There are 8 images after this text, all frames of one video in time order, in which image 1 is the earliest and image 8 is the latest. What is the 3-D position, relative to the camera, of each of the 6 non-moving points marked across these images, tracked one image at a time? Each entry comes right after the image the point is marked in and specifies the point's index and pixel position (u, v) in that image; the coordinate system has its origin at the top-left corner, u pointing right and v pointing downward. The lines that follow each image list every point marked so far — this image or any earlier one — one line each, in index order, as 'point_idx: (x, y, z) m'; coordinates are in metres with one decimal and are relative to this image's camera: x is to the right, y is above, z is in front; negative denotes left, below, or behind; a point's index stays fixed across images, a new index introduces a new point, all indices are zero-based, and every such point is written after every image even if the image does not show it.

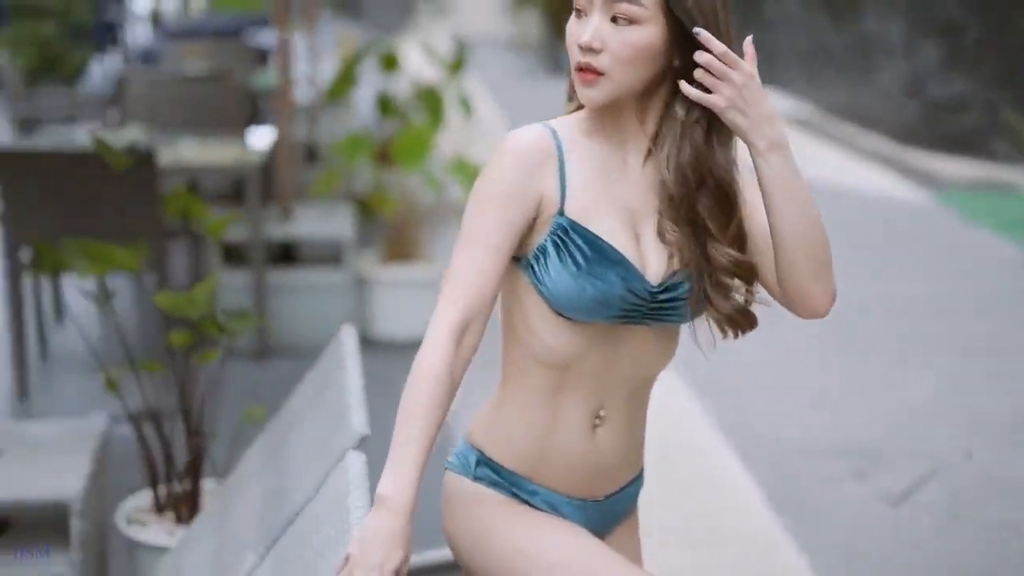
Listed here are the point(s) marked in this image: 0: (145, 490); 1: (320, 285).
0: (-0.7, -0.4, +3.2) m
1: (-0.6, 0.0, +4.9) m
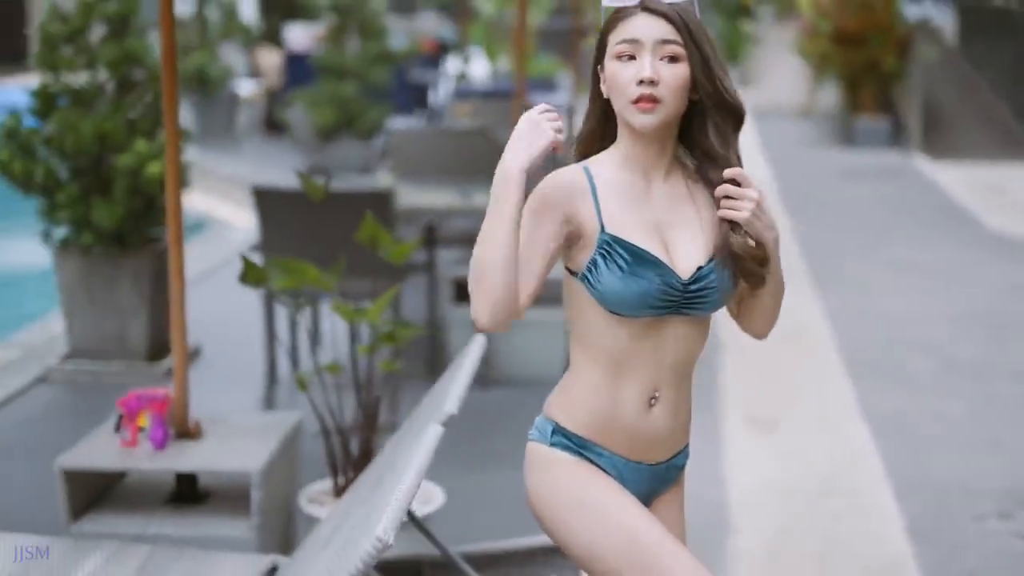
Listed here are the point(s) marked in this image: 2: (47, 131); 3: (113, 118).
0: (-0.4, -0.4, +3.6) m
1: (+0.1, -0.1, +5.3) m
2: (-1.4, +0.5, +5.3) m
3: (-1.2, +0.5, +5.3) m
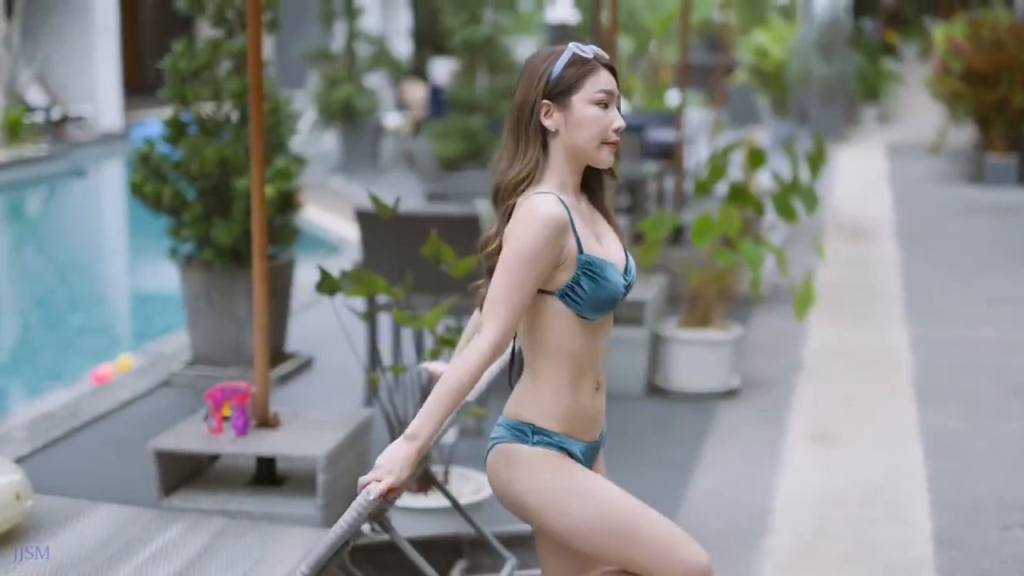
0: (-0.3, -0.4, +4.1) m
1: (+0.4, -0.2, +5.7) m
2: (-1.1, +0.4, +5.8) m
3: (-0.9, +0.5, +5.8) m
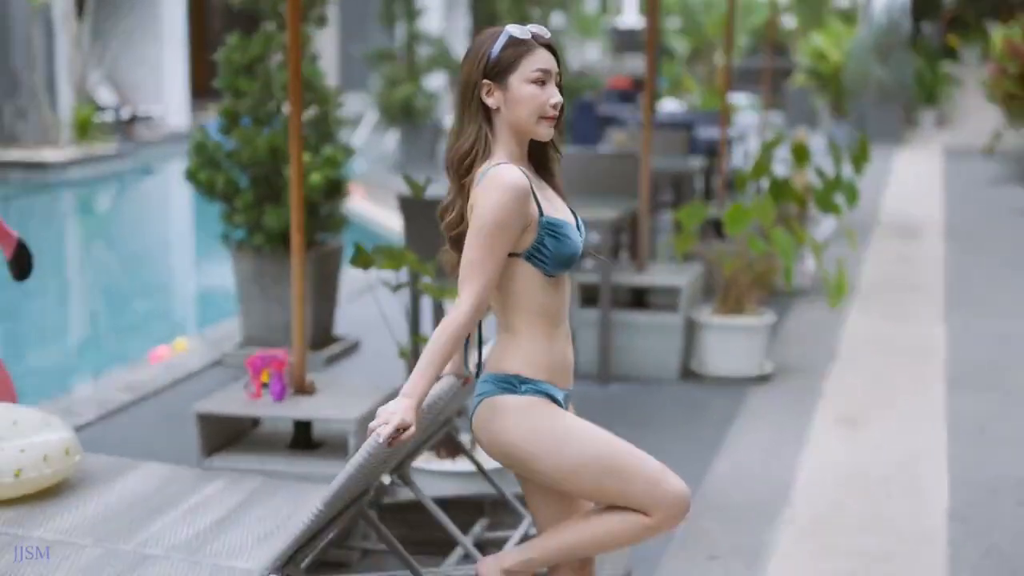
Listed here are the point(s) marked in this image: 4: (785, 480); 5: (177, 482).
0: (-0.2, -0.4, +4.3) m
1: (+0.5, -0.1, +5.9) m
2: (-1.0, +0.5, +6.0) m
3: (-0.8, +0.5, +6.0) m
4: (+0.8, -0.5, +4.8) m
5: (-0.7, -0.4, +3.8) m
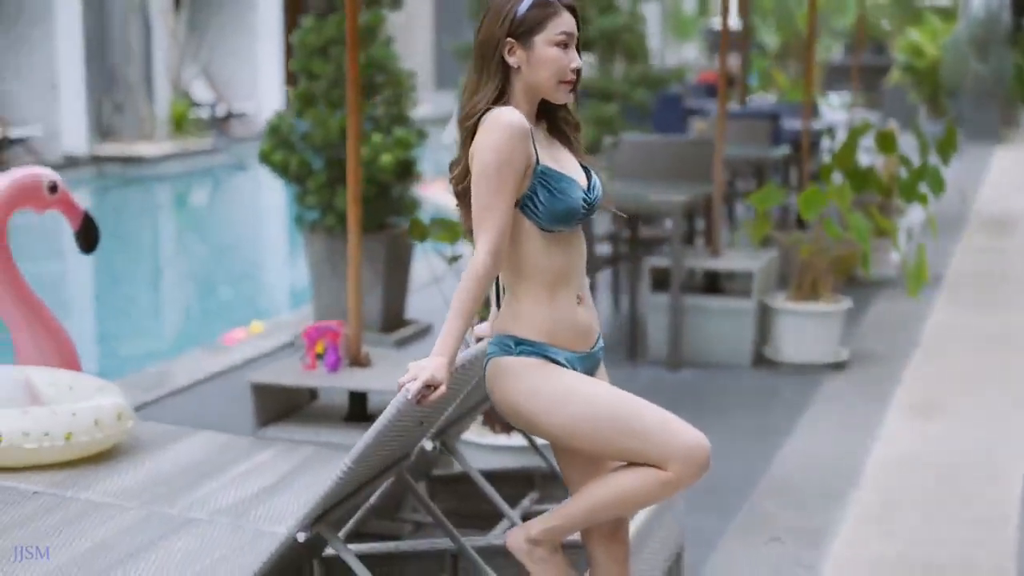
0: (-0.1, -0.3, +4.2) m
1: (+0.7, -0.1, +5.8) m
2: (-0.7, +0.6, +6.0) m
3: (-0.5, +0.6, +6.0) m
4: (+0.9, -0.5, +4.7) m
5: (-0.6, -0.4, +3.8) m
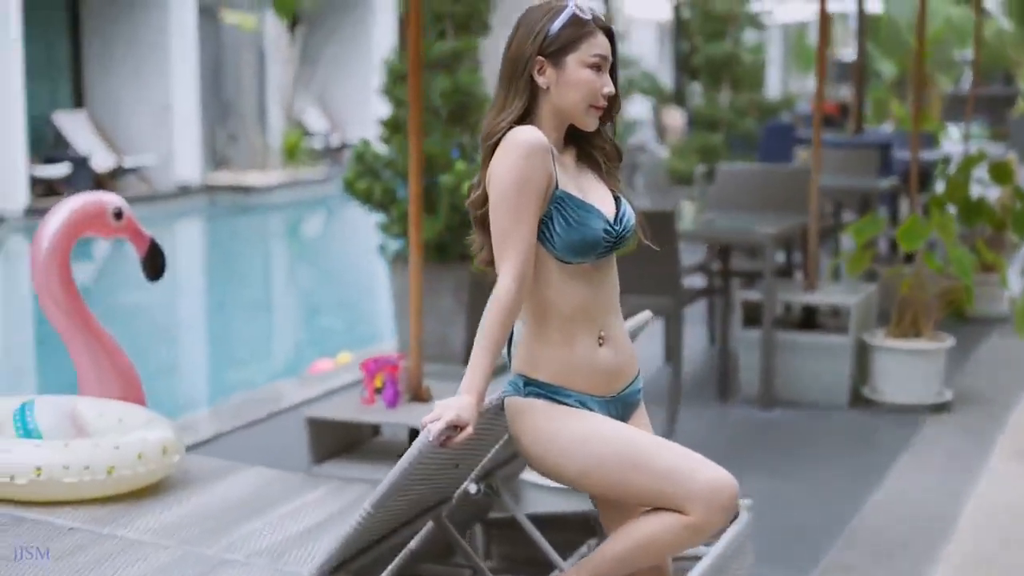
0: (+0.1, -0.4, +4.0) m
1: (+1.0, -0.2, +5.6) m
2: (-0.4, +0.5, +5.9) m
3: (-0.2, +0.5, +5.8) m
4: (+1.1, -0.6, +4.5) m
5: (-0.5, -0.4, +3.6) m
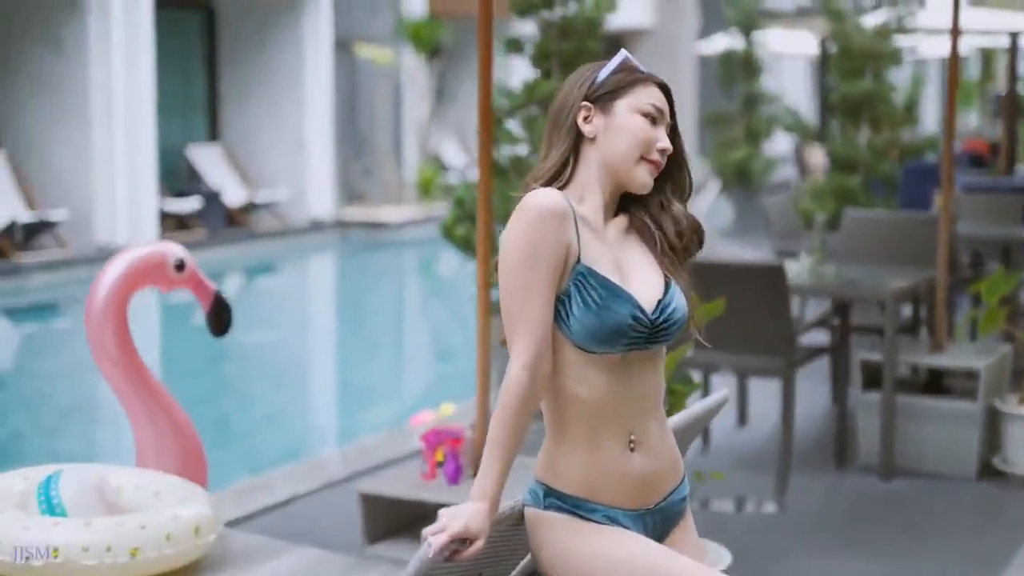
0: (+0.3, -0.5, +3.7) m
1: (+1.3, -0.4, +5.1) m
2: (-0.1, +0.3, +5.6) m
3: (+0.1, +0.3, +5.5) m
4: (+1.3, -0.8, +4.0) m
5: (-0.4, -0.5, +3.3) m
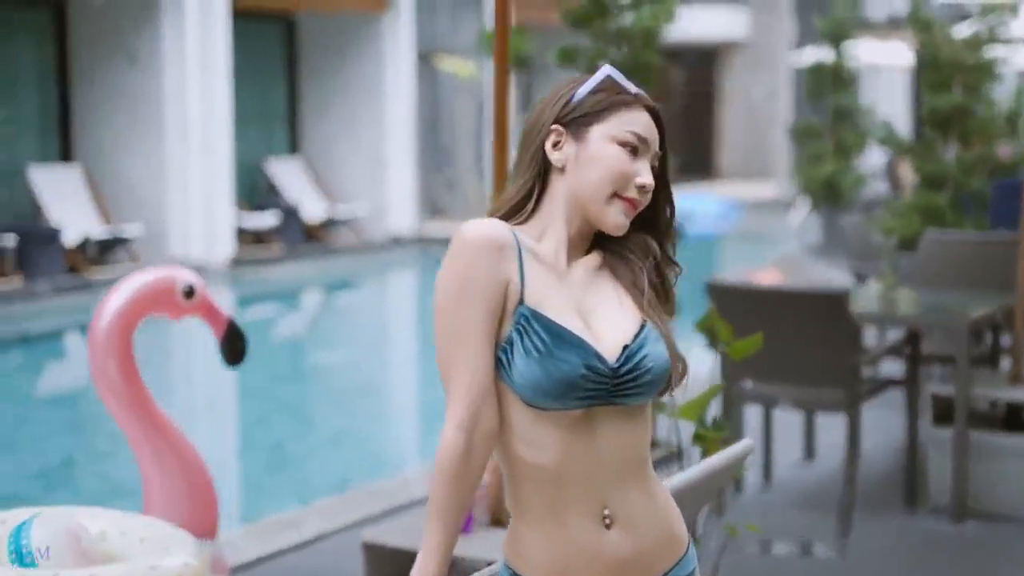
0: (+0.3, -0.6, +3.4) m
1: (+1.4, -0.5, +4.7) m
2: (+0.1, +0.2, +5.3) m
3: (+0.3, +0.2, +5.2) m
4: (+1.4, -0.8, +3.6) m
5: (-0.3, -0.6, +3.0) m
